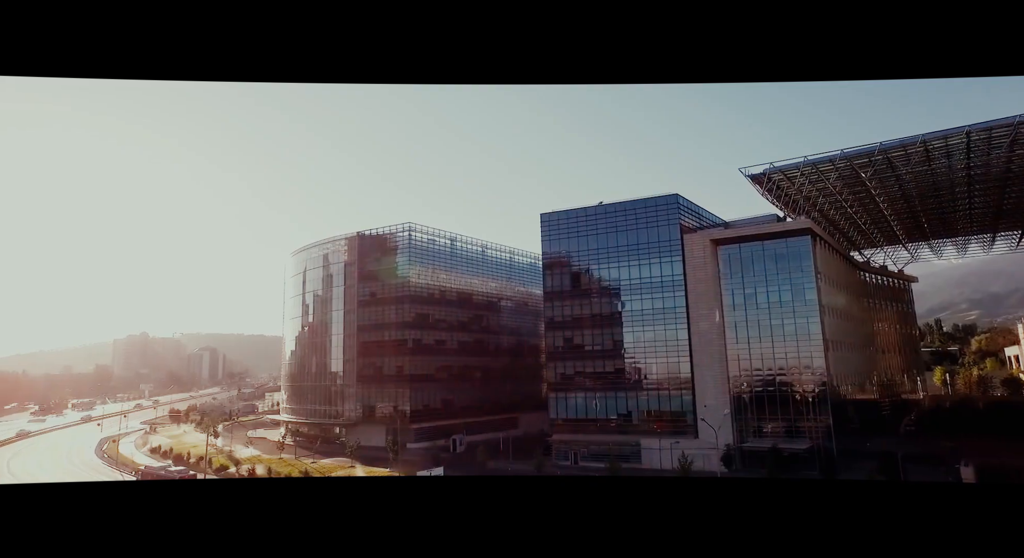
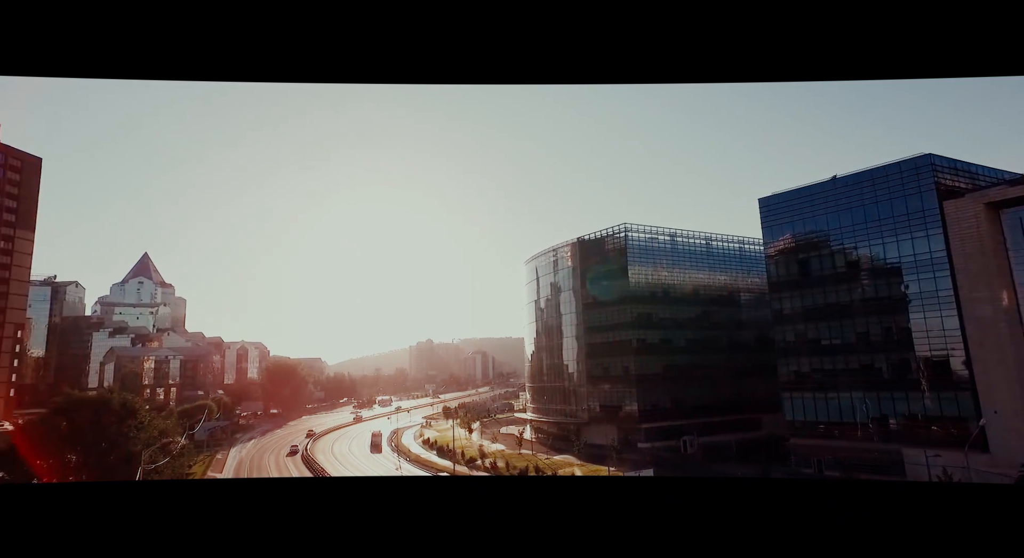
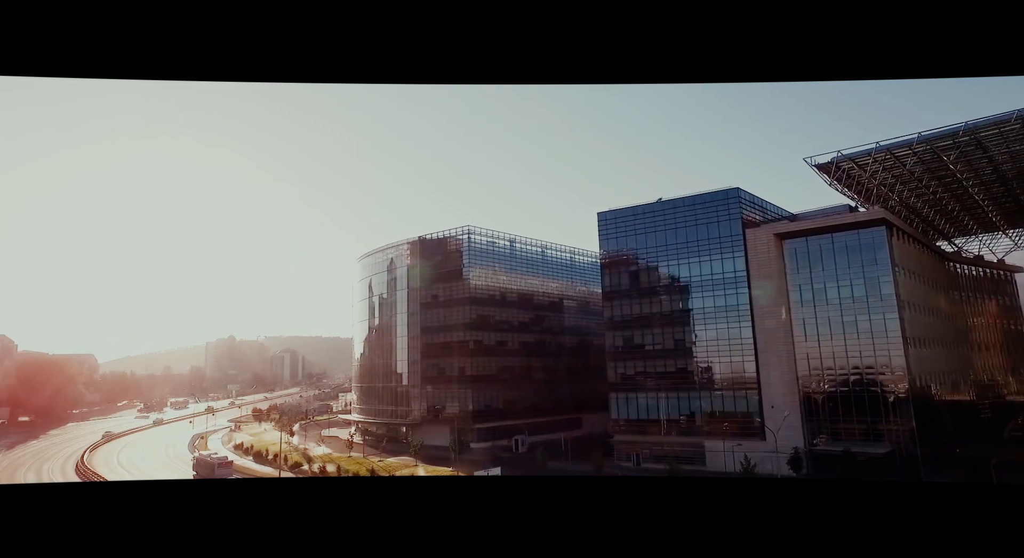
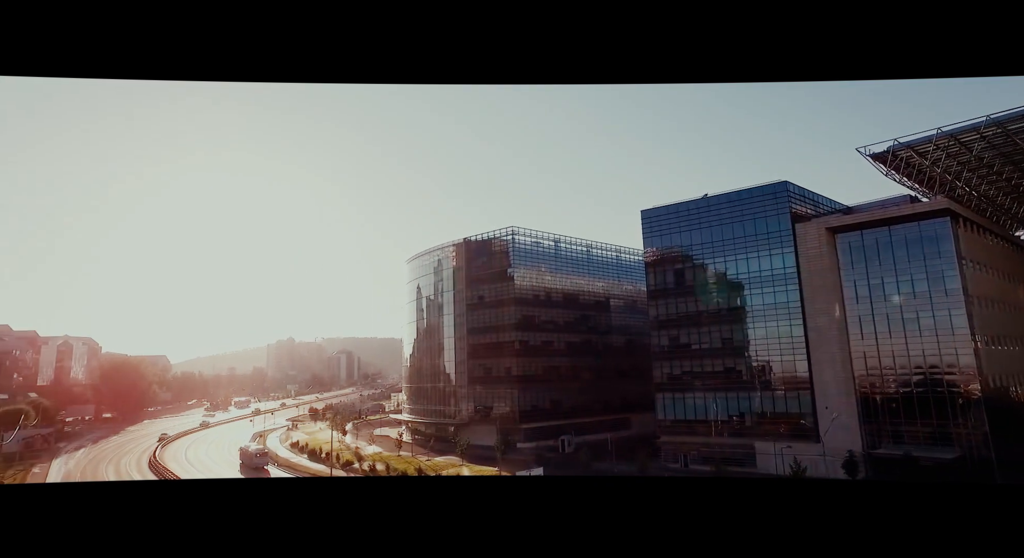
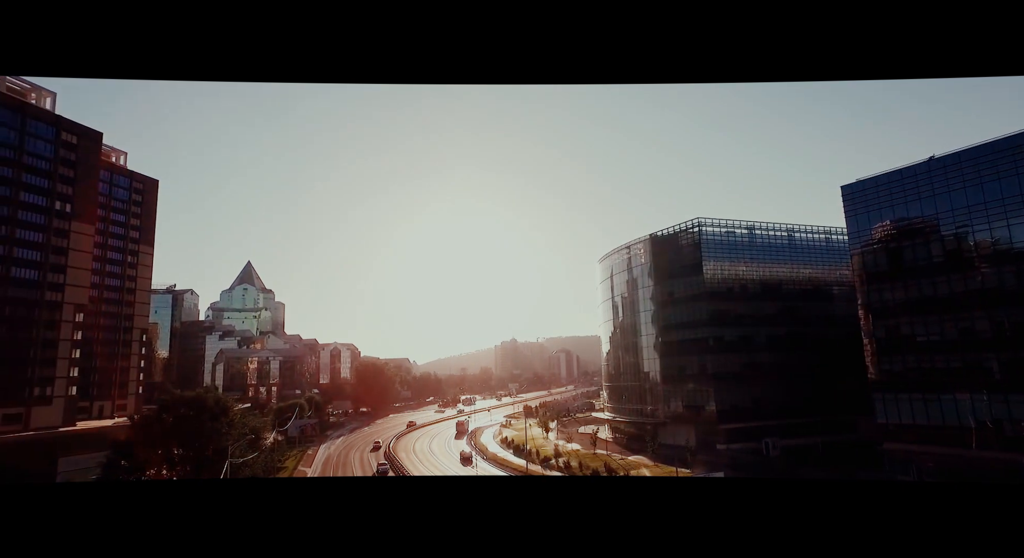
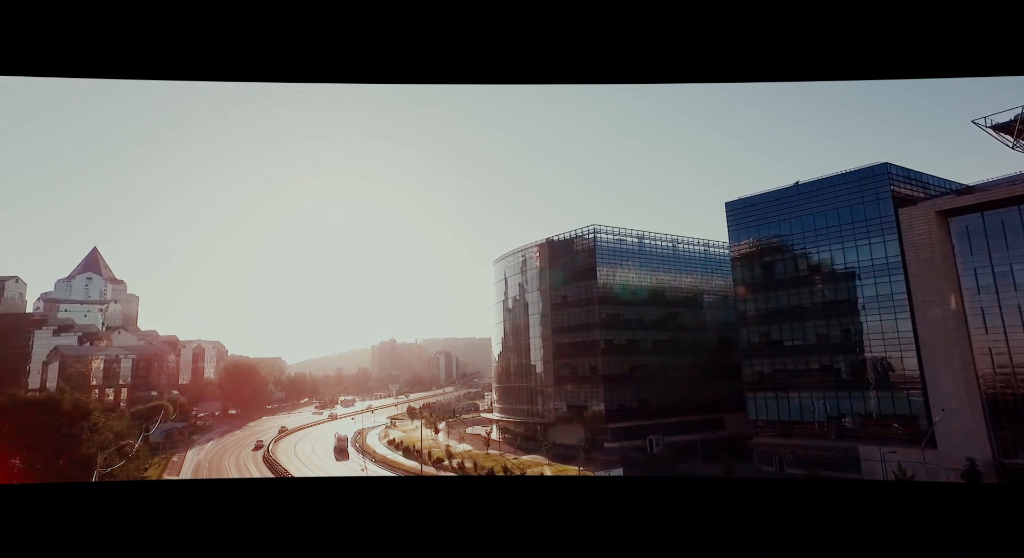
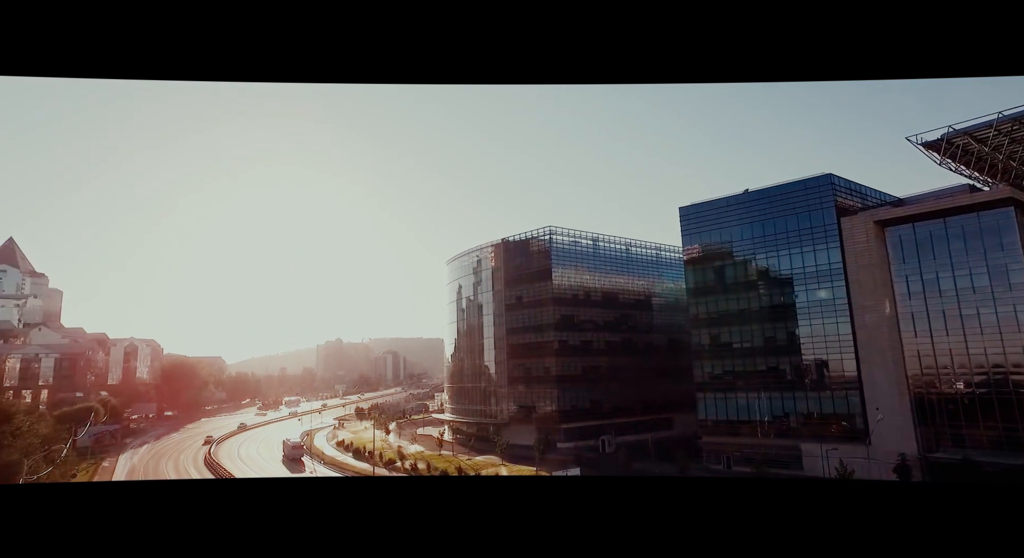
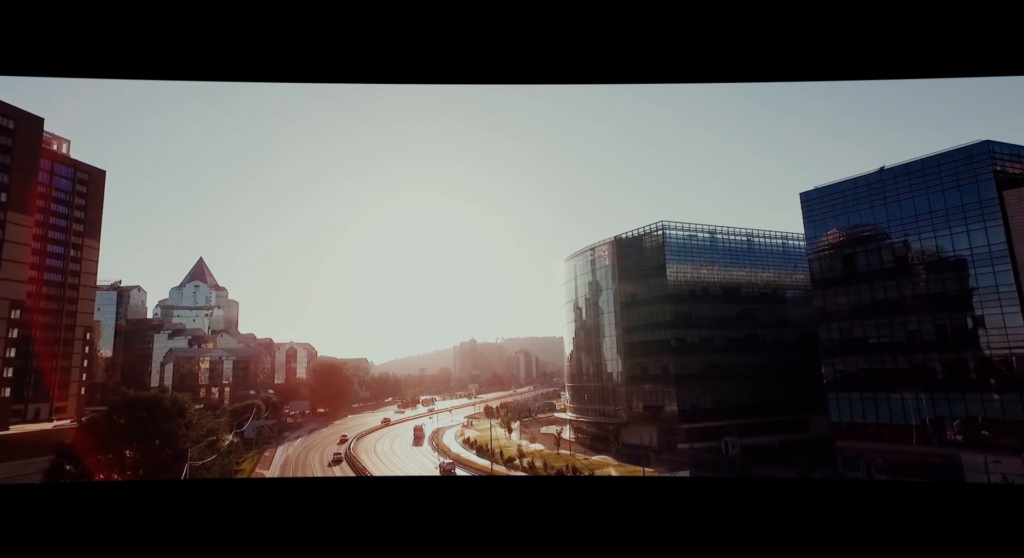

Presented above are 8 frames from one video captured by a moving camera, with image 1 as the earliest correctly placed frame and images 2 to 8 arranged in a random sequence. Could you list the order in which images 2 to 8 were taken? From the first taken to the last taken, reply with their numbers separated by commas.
3, 4, 7, 6, 2, 8, 5
